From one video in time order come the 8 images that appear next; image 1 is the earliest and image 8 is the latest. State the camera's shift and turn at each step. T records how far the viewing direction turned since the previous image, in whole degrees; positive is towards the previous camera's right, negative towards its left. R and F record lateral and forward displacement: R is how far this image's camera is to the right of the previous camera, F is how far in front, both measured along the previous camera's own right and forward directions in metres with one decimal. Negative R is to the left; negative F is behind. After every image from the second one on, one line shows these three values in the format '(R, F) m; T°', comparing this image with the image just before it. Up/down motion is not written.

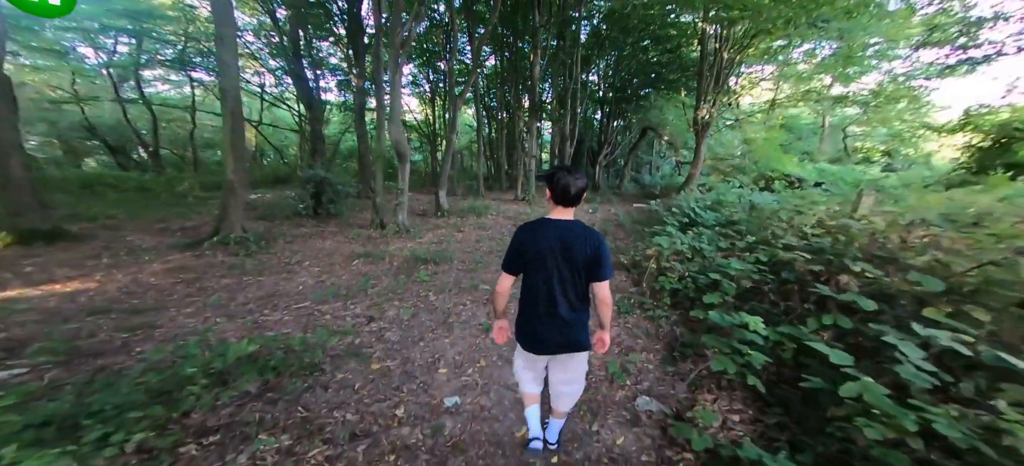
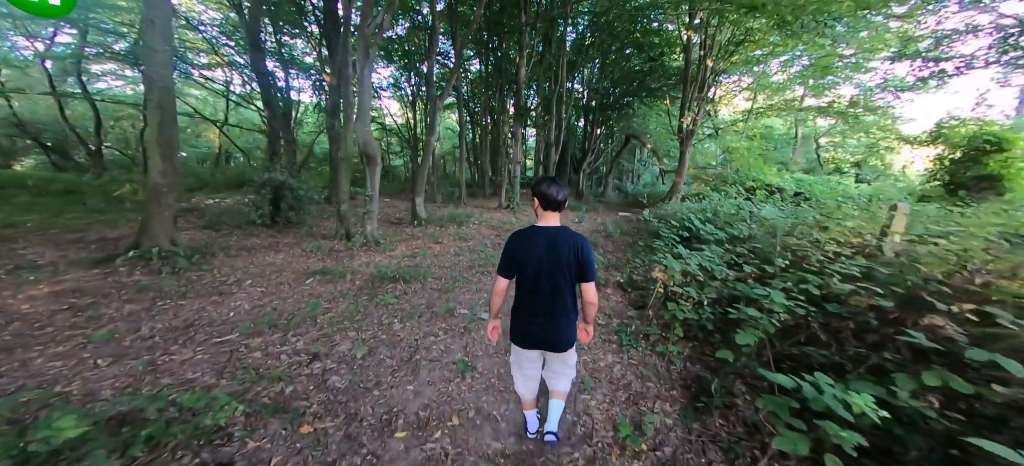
(0.0, +0.8) m; +3°
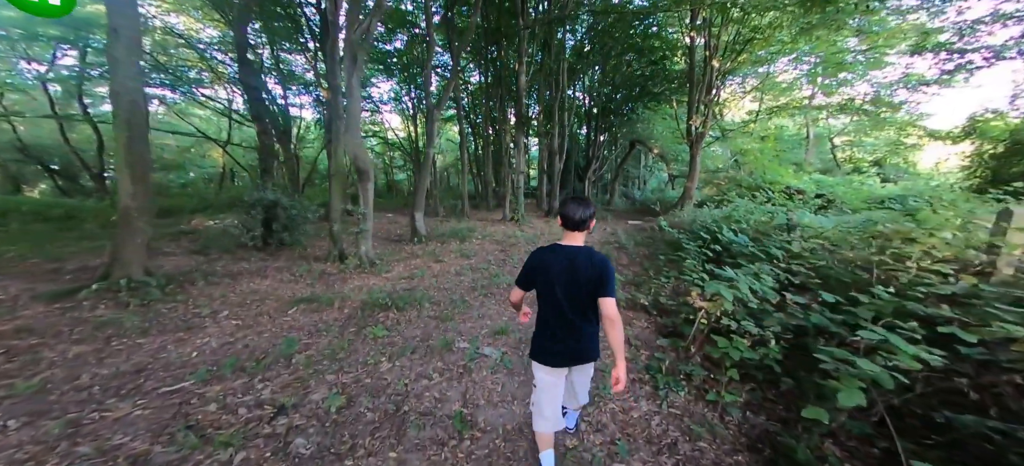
(0.0, +0.7) m; -1°
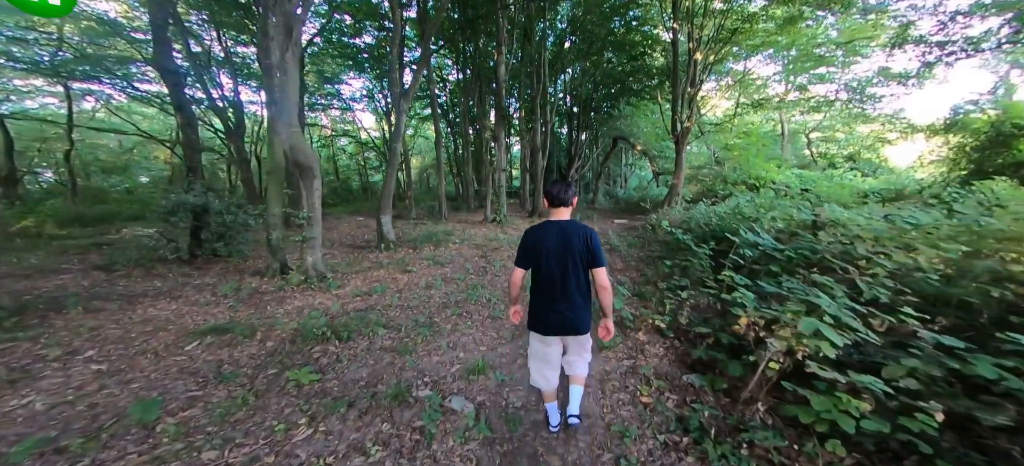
(+0.1, +1.1) m; +3°
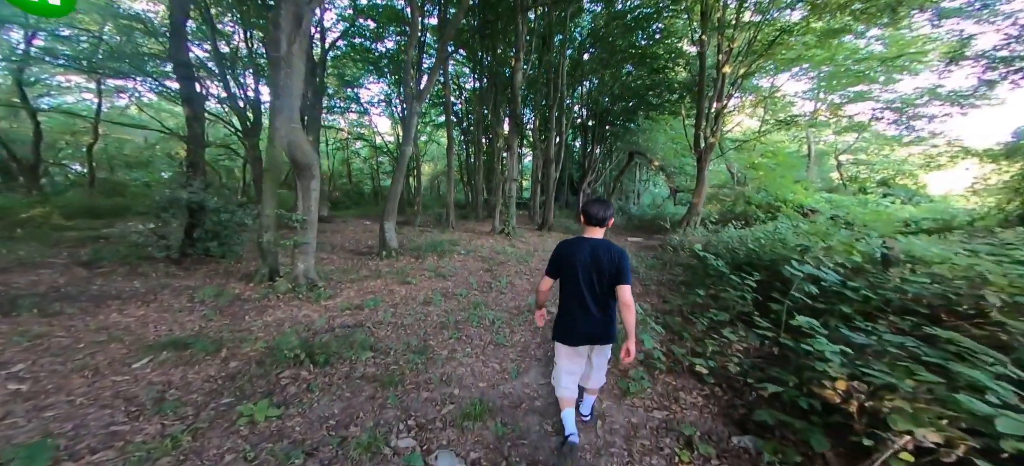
(0.0, +0.6) m; -2°
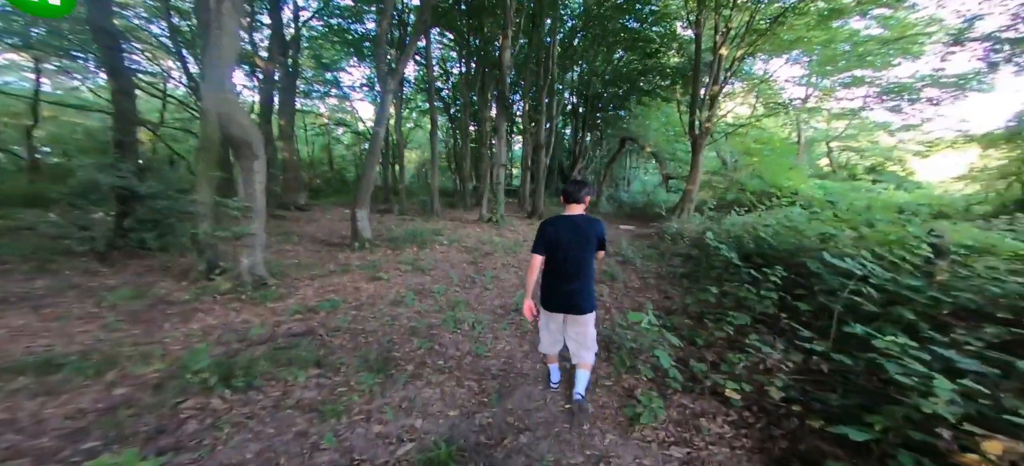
(+0.1, +0.7) m; +2°
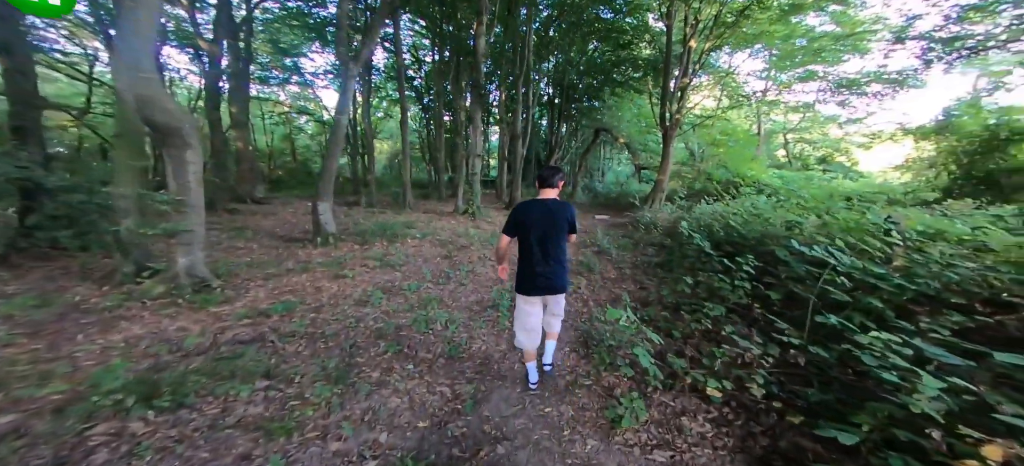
(0.0, +0.2) m; +4°
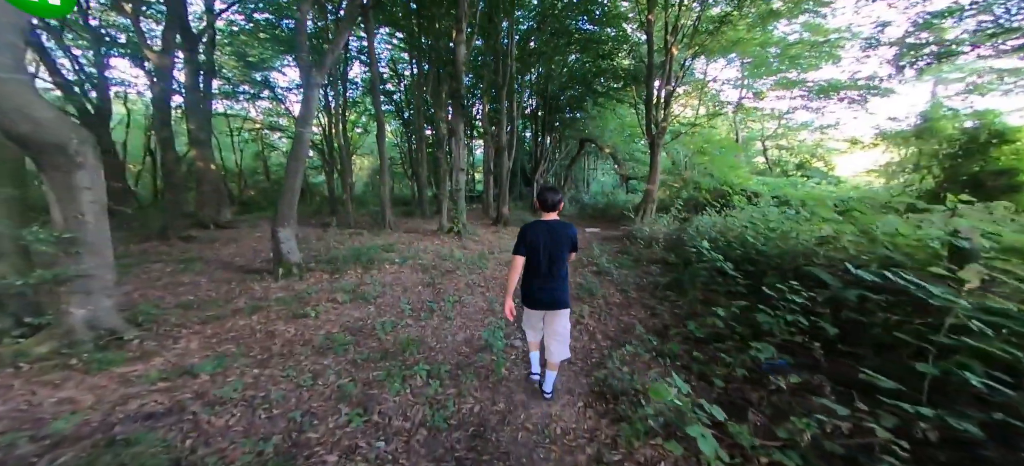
(-0.1, +0.7) m; +3°
